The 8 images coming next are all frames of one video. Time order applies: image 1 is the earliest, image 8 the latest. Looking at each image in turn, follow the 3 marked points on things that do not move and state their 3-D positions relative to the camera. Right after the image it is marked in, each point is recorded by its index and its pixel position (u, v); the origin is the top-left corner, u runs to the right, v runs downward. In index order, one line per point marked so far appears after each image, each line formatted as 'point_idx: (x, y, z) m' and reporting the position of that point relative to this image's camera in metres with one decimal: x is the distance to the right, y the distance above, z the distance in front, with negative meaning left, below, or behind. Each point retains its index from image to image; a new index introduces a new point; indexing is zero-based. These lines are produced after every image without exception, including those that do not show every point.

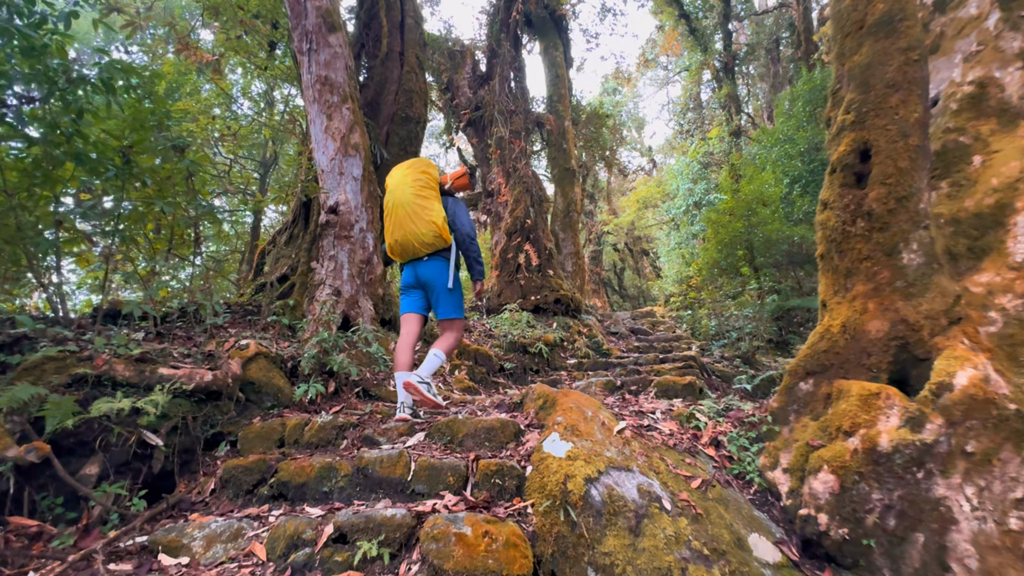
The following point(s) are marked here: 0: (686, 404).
0: (+1.4, -0.9, +3.8) m
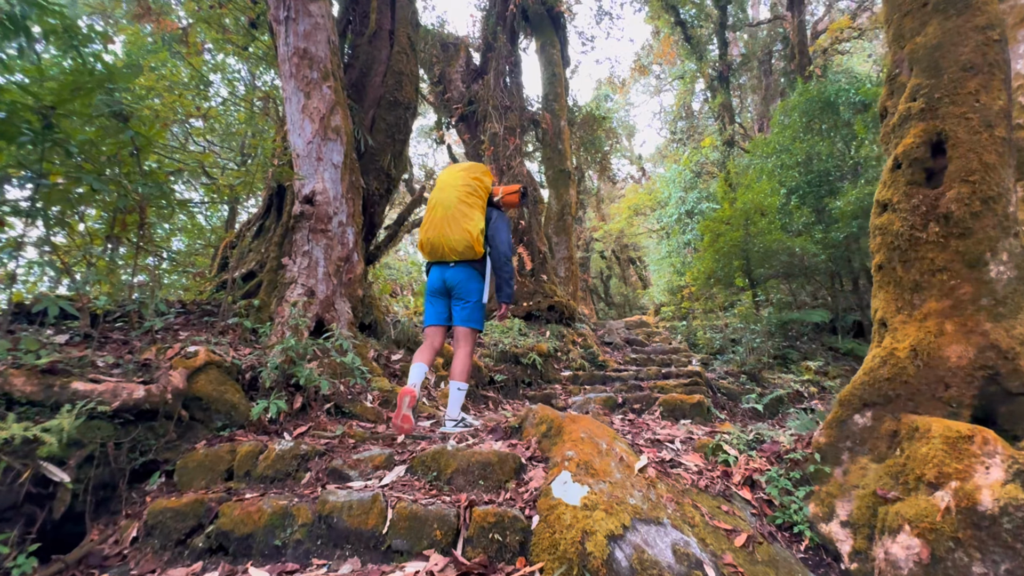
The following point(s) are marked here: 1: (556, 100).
0: (+1.4, -1.0, +3.3) m
1: (+1.0, +4.5, +11.1) m
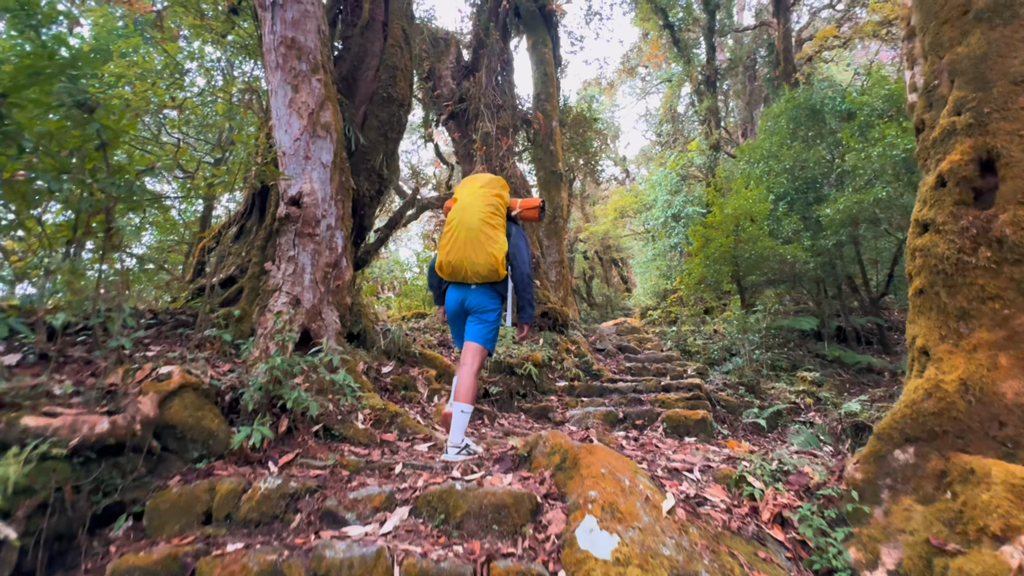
0: (+1.4, -1.1, +3.1) m
1: (+0.8, +4.4, +10.9) m
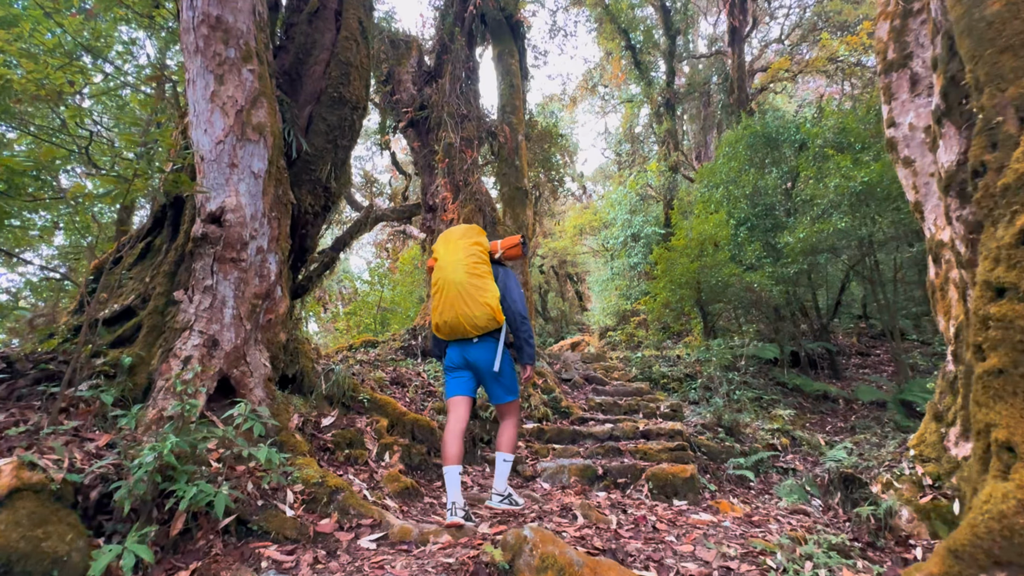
0: (+1.3, -1.5, +2.6) m
1: (0.0, +3.9, +10.4) m
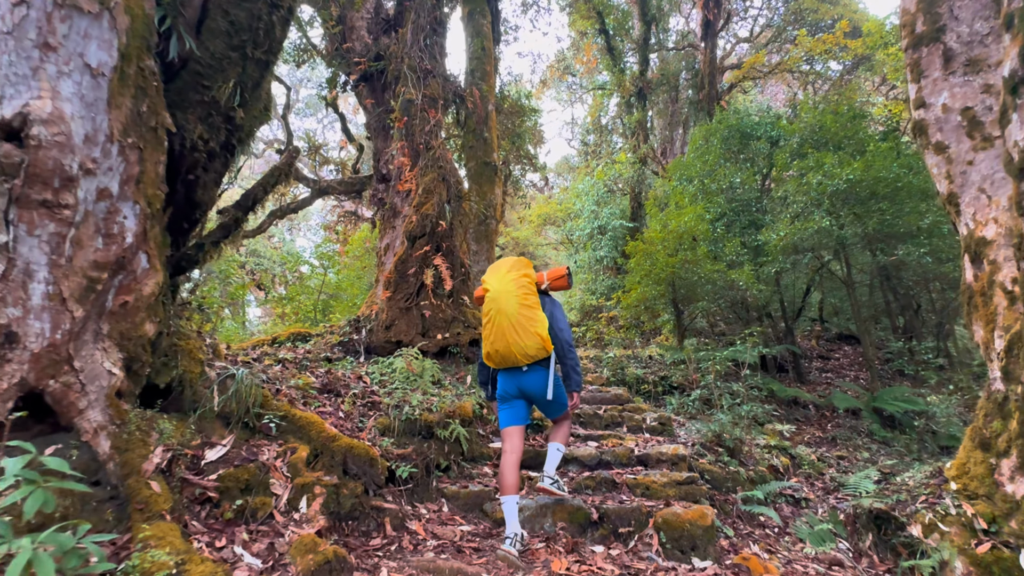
0: (+1.2, -1.4, +1.6) m
1: (-0.6, +4.1, +9.2) m
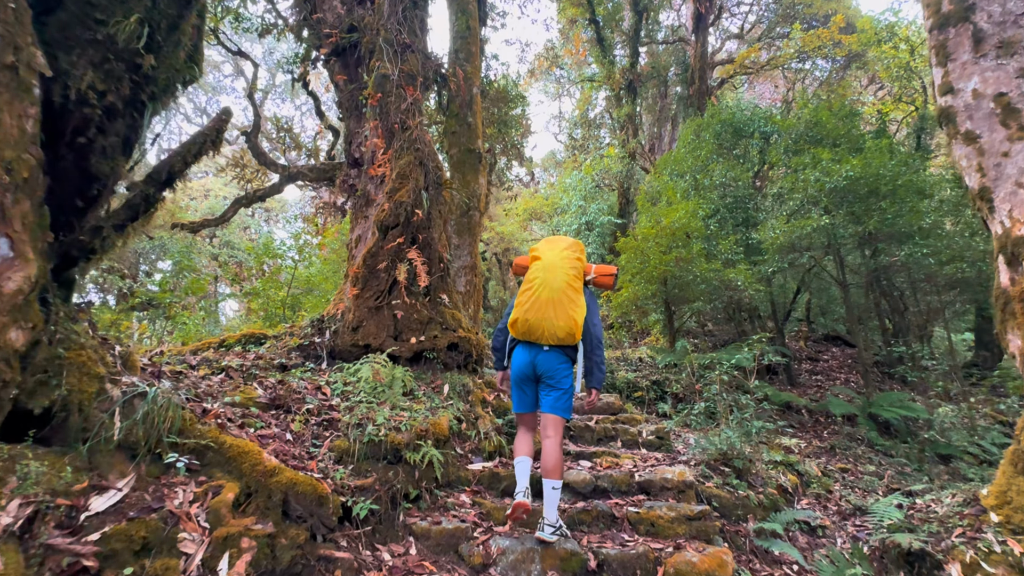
0: (+1.2, -1.5, +1.0) m
1: (-0.8, +4.2, +8.5) m
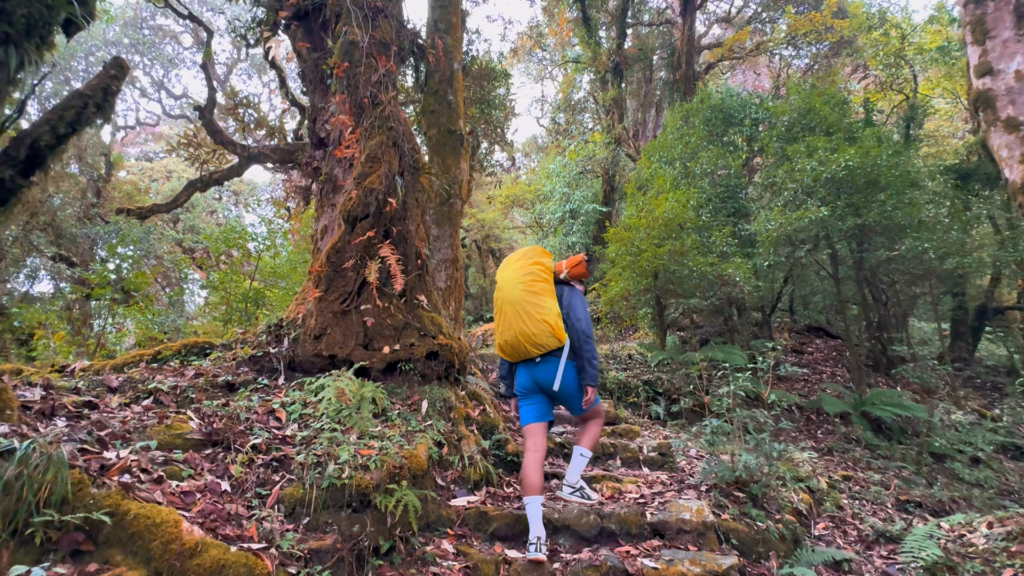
0: (+1.2, -1.6, +0.5) m
1: (-1.0, +4.3, +7.7) m
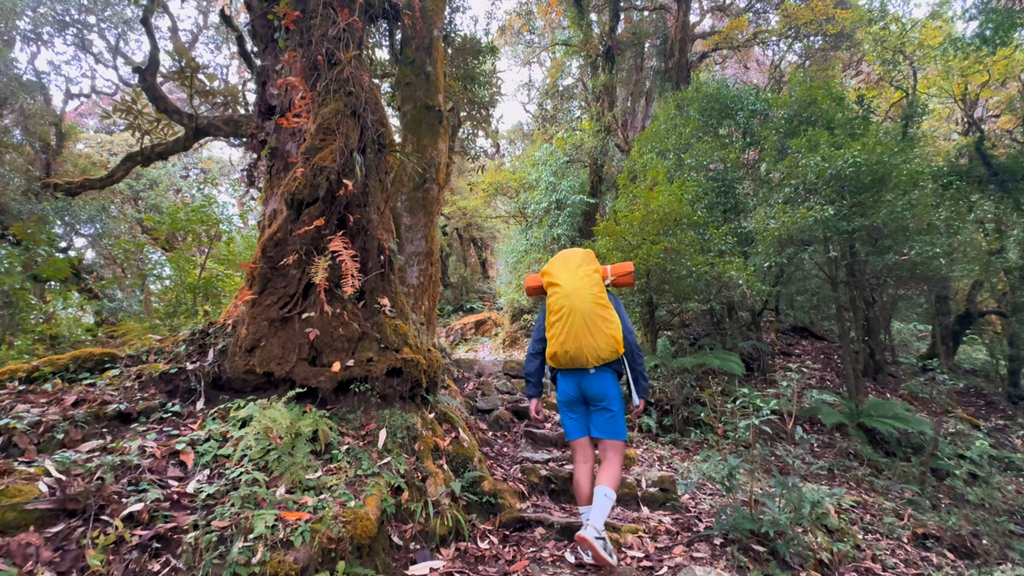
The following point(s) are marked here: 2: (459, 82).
0: (+1.2, -1.8, -0.1) m
1: (-1.2, +4.3, +6.8) m
2: (-0.9, +4.0, +8.9) m
